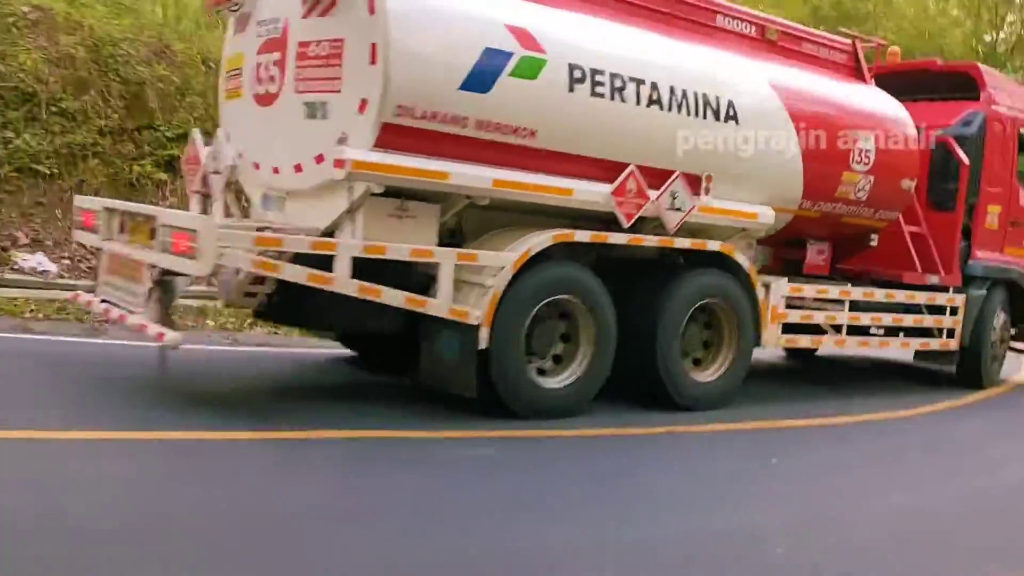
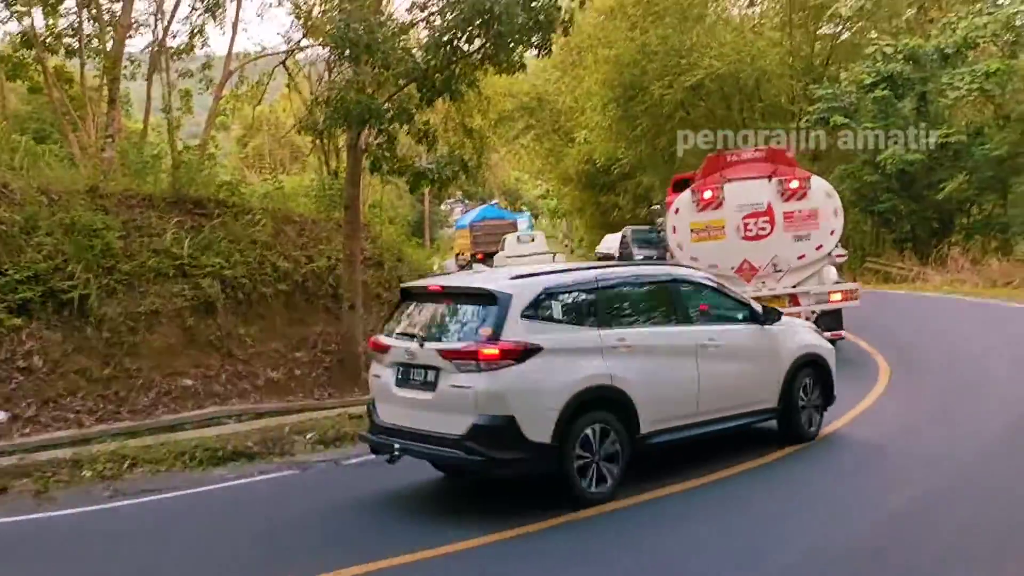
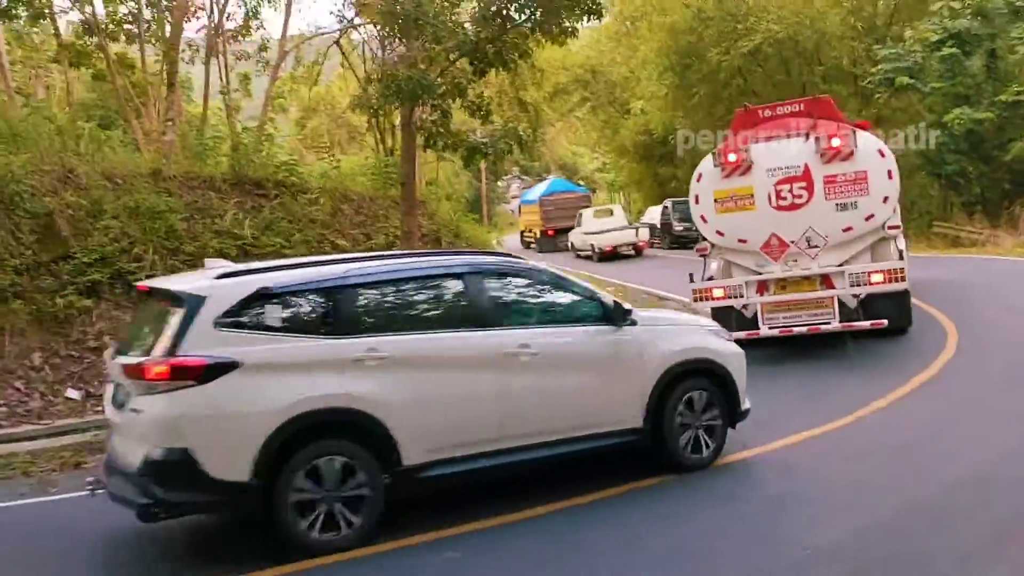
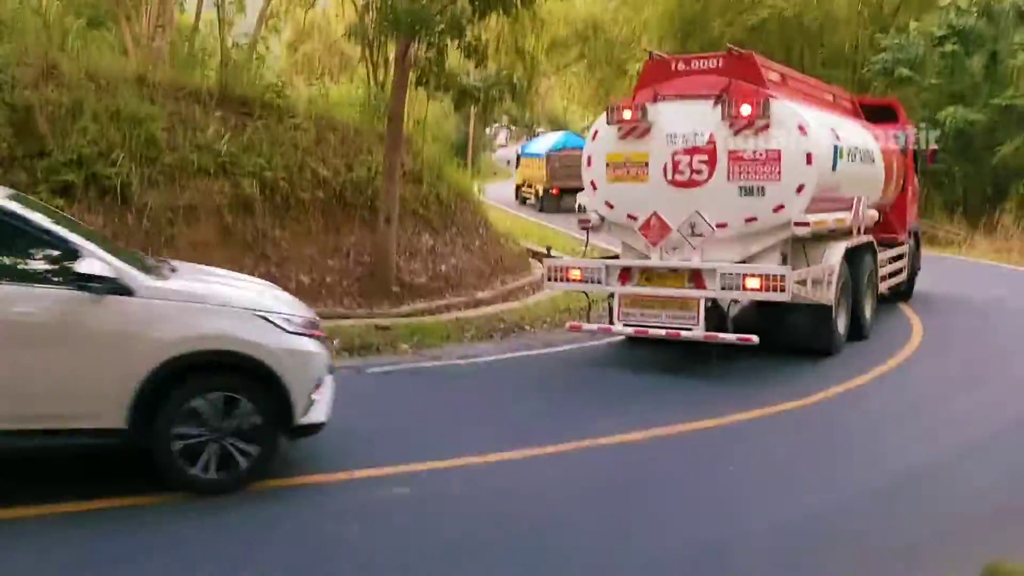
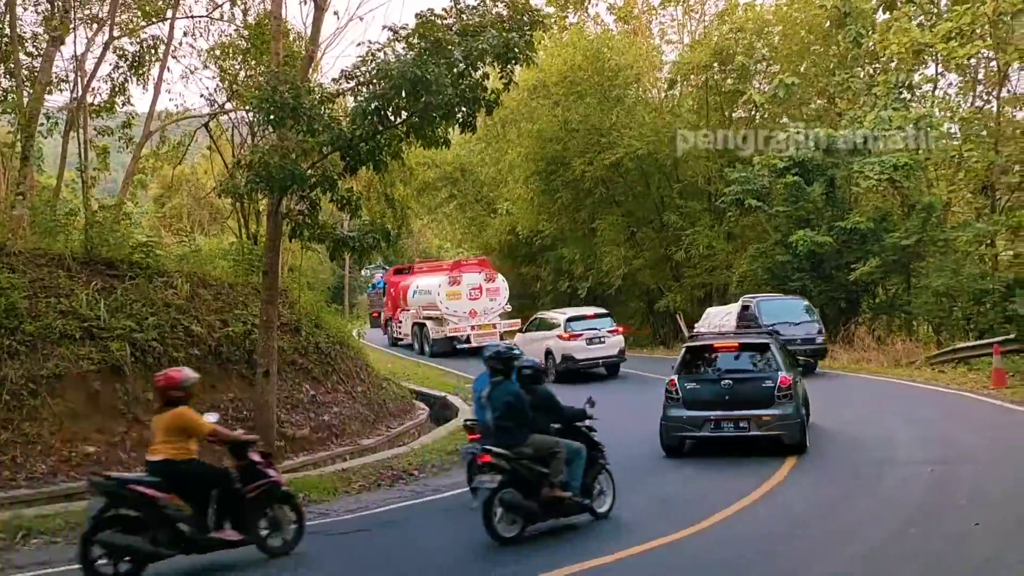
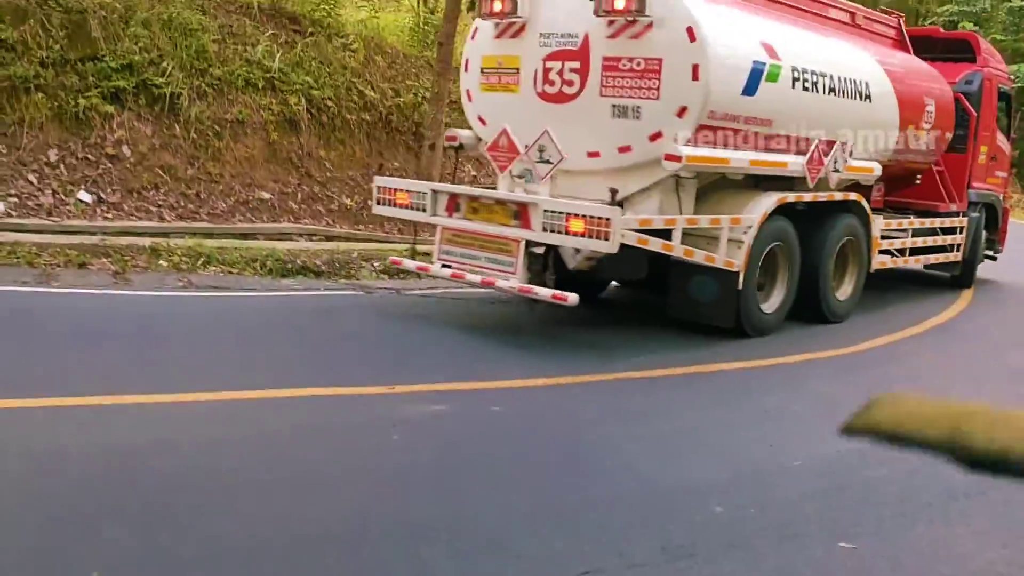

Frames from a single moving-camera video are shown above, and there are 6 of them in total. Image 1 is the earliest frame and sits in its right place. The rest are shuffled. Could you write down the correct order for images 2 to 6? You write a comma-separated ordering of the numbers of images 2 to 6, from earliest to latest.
6, 4, 3, 2, 5
